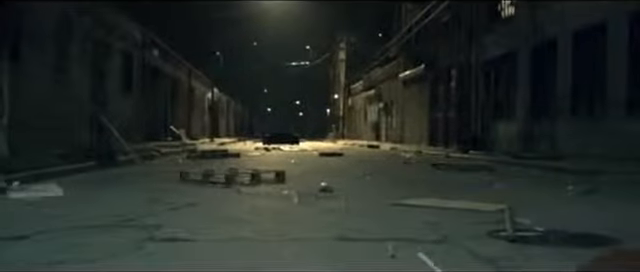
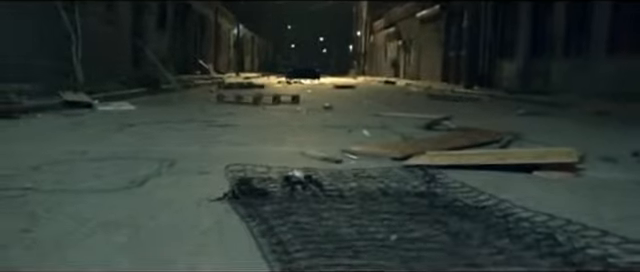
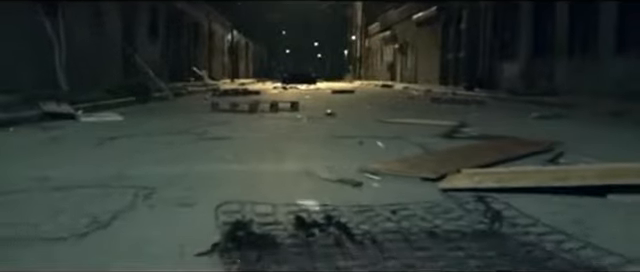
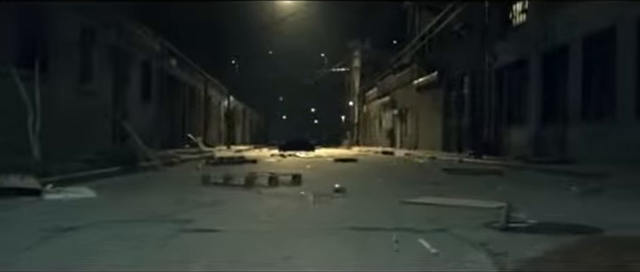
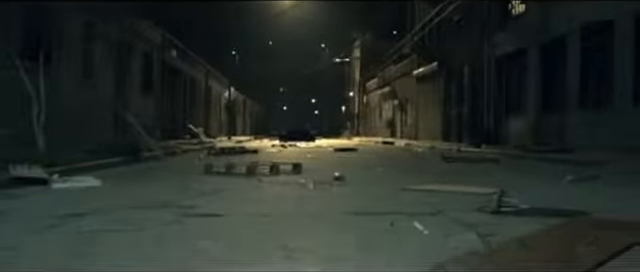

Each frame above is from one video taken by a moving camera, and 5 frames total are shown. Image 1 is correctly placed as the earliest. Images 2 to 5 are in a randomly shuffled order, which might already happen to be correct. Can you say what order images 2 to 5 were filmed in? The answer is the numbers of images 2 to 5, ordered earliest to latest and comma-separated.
4, 5, 3, 2
